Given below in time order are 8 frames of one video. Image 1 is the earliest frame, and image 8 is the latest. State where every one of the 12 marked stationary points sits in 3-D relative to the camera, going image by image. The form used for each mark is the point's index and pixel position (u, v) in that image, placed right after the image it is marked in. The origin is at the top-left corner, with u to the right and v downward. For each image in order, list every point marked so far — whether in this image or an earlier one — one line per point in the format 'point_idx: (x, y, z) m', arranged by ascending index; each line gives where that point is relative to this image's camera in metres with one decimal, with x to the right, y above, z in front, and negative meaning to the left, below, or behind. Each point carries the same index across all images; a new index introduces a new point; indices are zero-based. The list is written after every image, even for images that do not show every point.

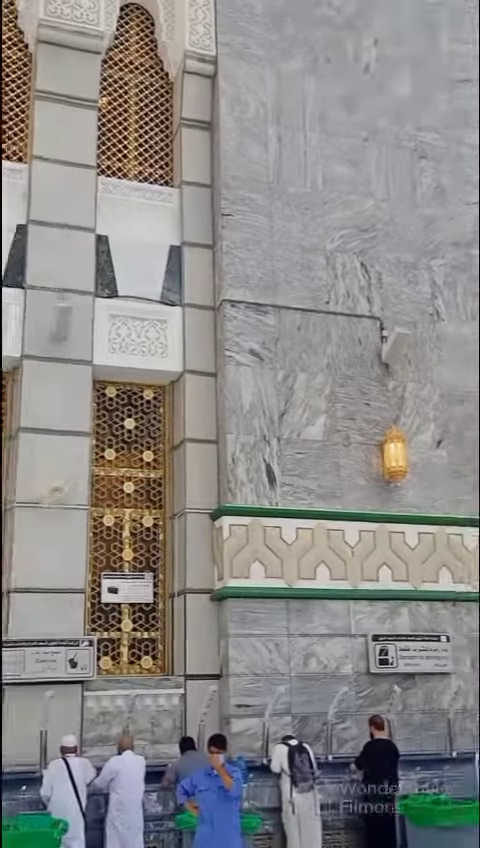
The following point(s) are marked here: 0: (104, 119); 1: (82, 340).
0: (-1.9, +4.4, +8.9) m
1: (-2.2, +1.2, +8.5) m
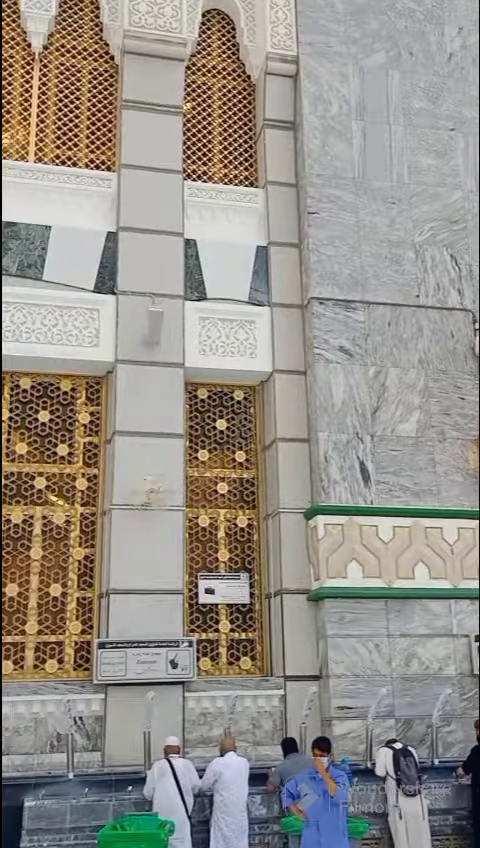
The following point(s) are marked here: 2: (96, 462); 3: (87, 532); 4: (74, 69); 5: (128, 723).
0: (-0.7, +4.4, +9.0) m
1: (-0.9, +1.1, +8.6) m
2: (-2.0, -0.5, +8.5) m
3: (-2.1, -1.5, +8.4) m
4: (-2.3, +5.0, +8.8) m
5: (-1.5, -3.9, +8.1) m
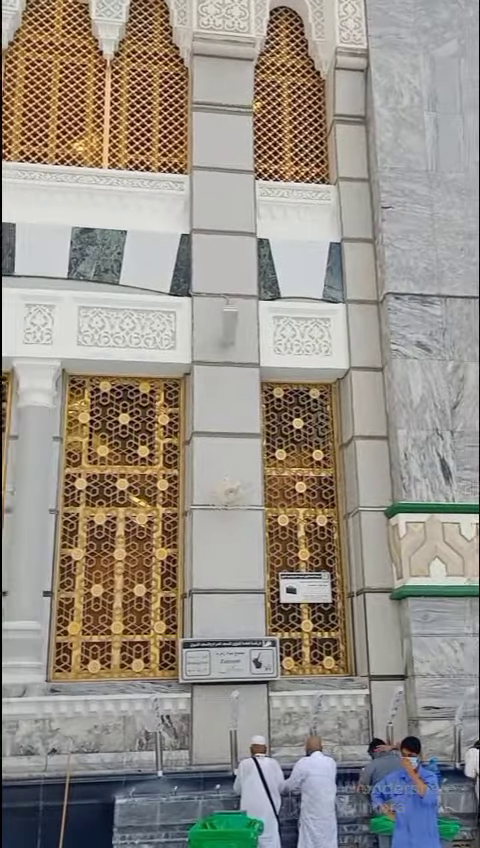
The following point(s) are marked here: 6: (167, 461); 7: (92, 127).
0: (+0.3, +4.4, +9.0) m
1: (+0.1, +1.1, +8.6) m
2: (-0.9, -0.5, +8.6) m
3: (-1.0, -1.5, +8.5) m
4: (-1.3, +5.0, +8.9) m
5: (-0.3, -3.9, +8.1) m
6: (-1.0, -0.5, +8.6) m
7: (-2.1, +4.1, +8.6) m
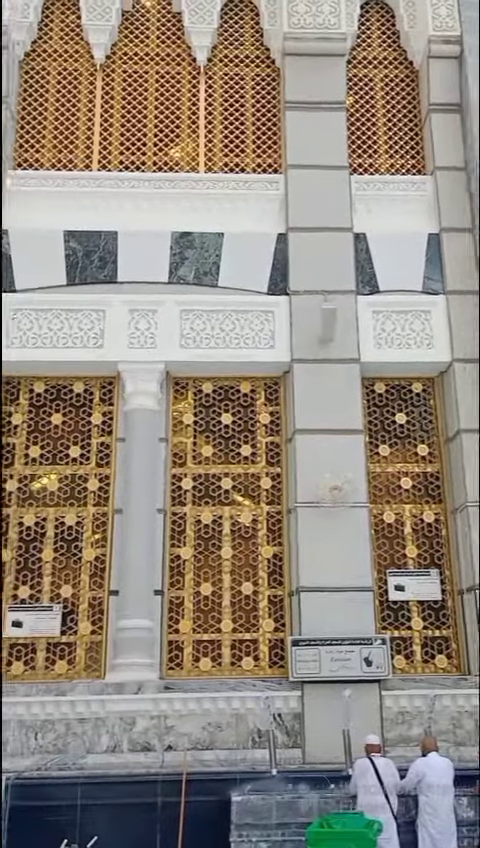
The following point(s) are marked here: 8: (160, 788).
0: (+1.6, +4.5, +9.0) m
1: (+1.5, +1.2, +8.5) m
2: (+0.5, -0.5, +8.6) m
3: (+0.5, -1.5, +8.5) m
4: (0.0, +5.0, +9.0) m
5: (+1.2, -3.9, +8.1) m
6: (+0.4, -0.5, +8.6) m
7: (-0.7, +4.1, +8.8) m
8: (-1.0, -4.4, +7.5) m
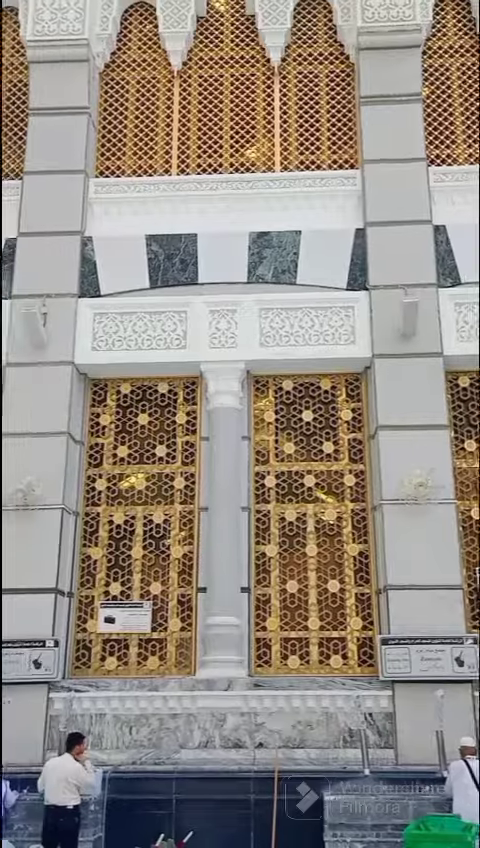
0: (+2.7, +4.5, +8.9) m
1: (+2.6, +1.3, +8.4) m
2: (+1.7, -0.5, +8.5) m
3: (+1.6, -1.4, +8.4) m
4: (+1.0, +5.1, +9.0) m
5: (+2.3, -3.8, +7.9) m
6: (+1.6, -0.5, +8.6) m
7: (+0.3, +4.2, +8.8) m
8: (+0.2, -4.4, +7.5) m
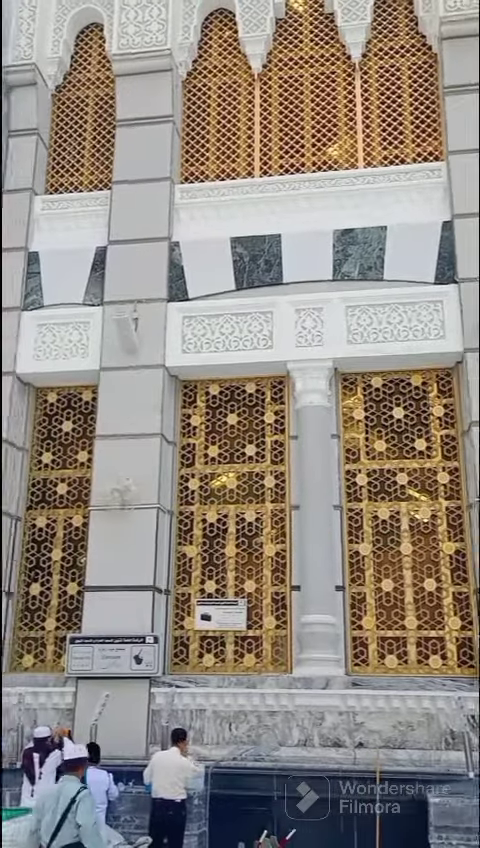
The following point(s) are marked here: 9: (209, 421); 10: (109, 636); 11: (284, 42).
0: (+3.8, +4.6, +8.6) m
1: (+3.8, +1.3, +8.2) m
2: (+2.9, -0.4, +8.4) m
3: (+2.9, -1.4, +8.3) m
4: (+2.2, +5.1, +8.9) m
5: (+3.6, -3.7, +7.7) m
6: (+2.8, -0.4, +8.4) m
7: (+1.5, +4.2, +8.8) m
8: (+1.4, -4.4, +7.5) m
9: (-0.4, 0.0, +8.7) m
10: (-1.7, -2.7, +7.9) m
11: (+0.7, +5.6, +9.1) m
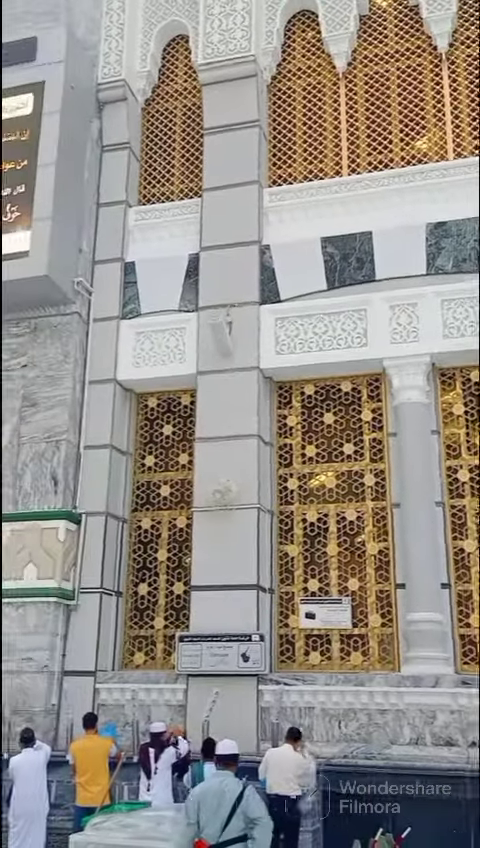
0: (+5.0, +4.7, +8.3) m
1: (+5.0, +1.5, +7.9) m
2: (+4.2, -0.3, +8.2) m
3: (+4.2, -1.3, +8.0) m
4: (+3.4, +5.2, +8.8) m
5: (+4.9, -3.6, +7.4) m
6: (+4.1, -0.3, +8.2) m
7: (+2.7, +4.3, +8.7) m
8: (+2.8, -4.3, +7.4) m
9: (+0.9, 0.0, +8.8) m
10: (-0.3, -2.8, +8.1) m
11: (+1.9, +5.7, +9.1) m
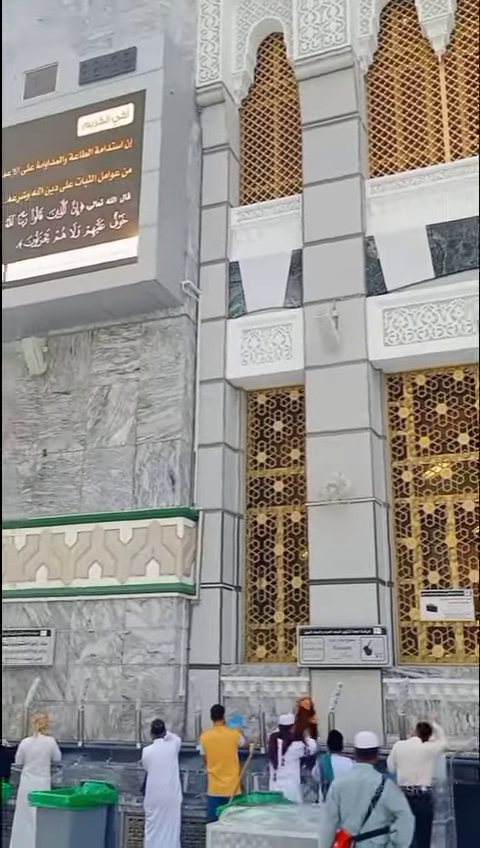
0: (+6.4, +5.0, +7.9) m
1: (+6.4, +1.7, +7.4) m
2: (+5.7, -0.1, +7.8) m
3: (+5.7, -1.0, +7.7) m
4: (+4.8, +5.4, +8.4) m
5: (+6.5, -3.4, +7.0) m
6: (+5.6, -0.1, +7.8) m
7: (+4.1, +4.4, +8.5) m
8: (+4.3, -4.1, +7.1) m
9: (+2.5, +0.2, +8.7) m
10: (+1.3, -2.7, +8.1) m
11: (+3.2, +5.8, +8.9) m
